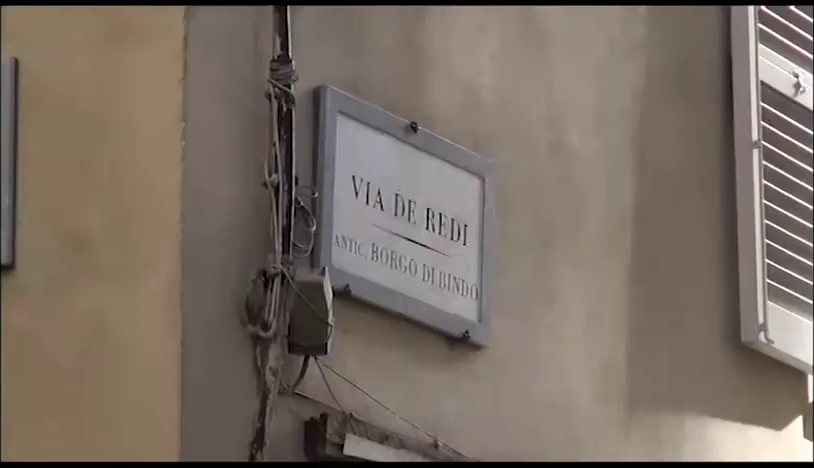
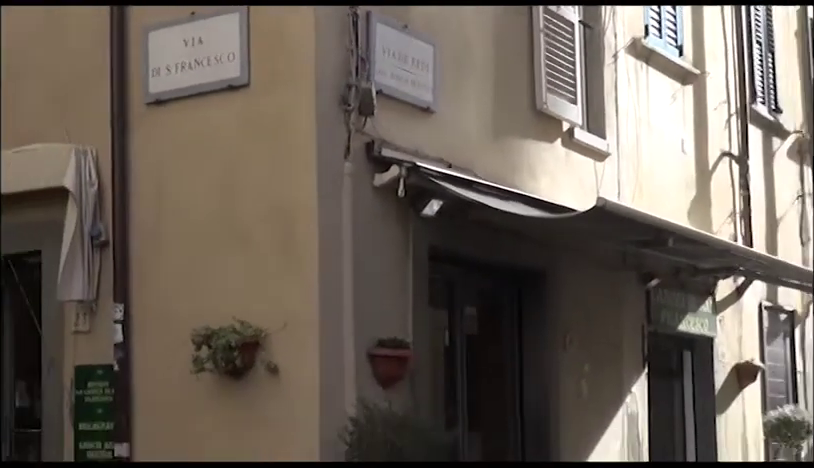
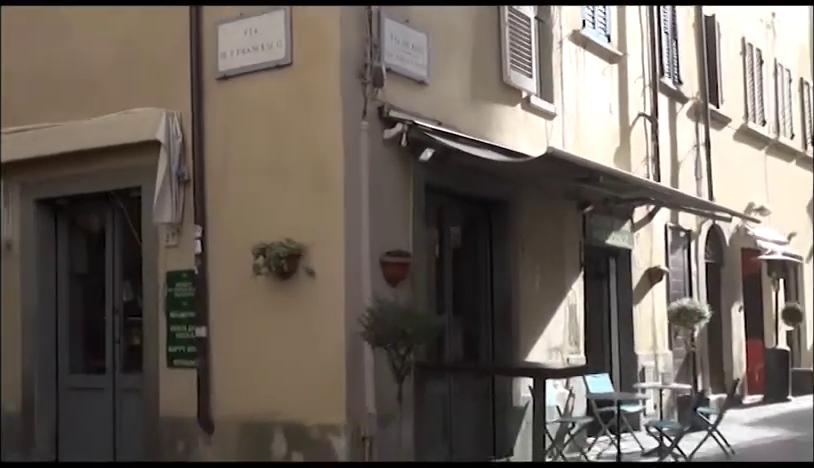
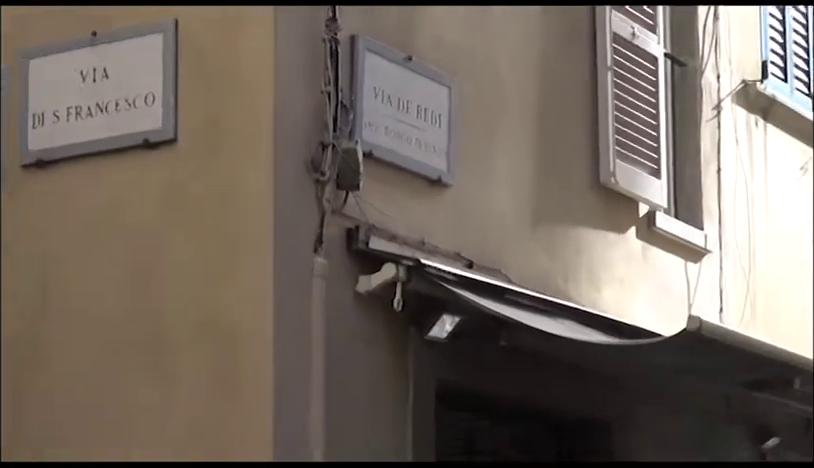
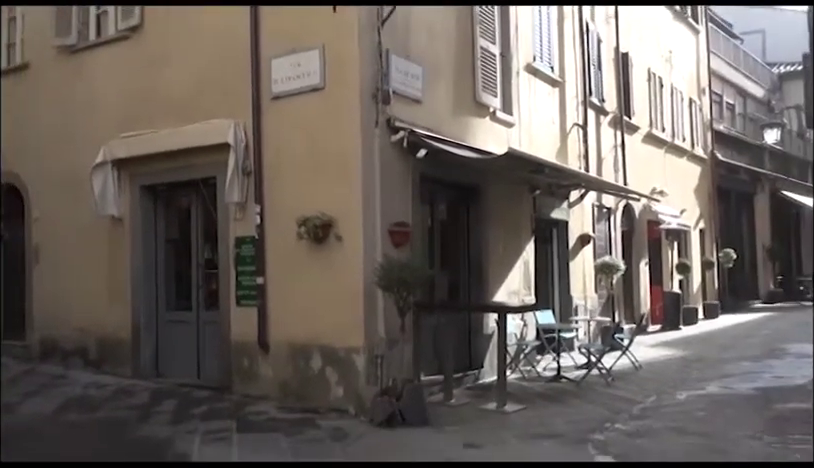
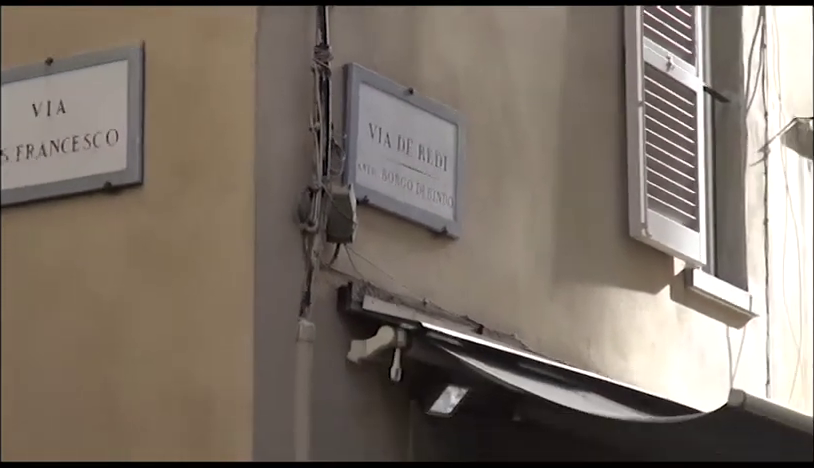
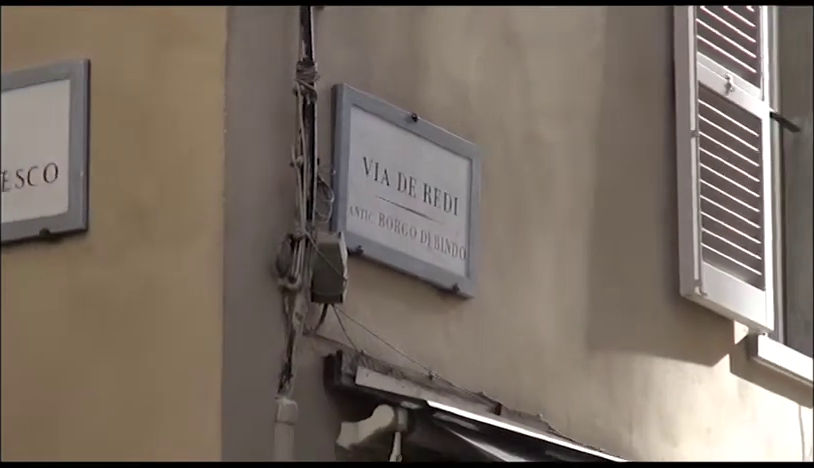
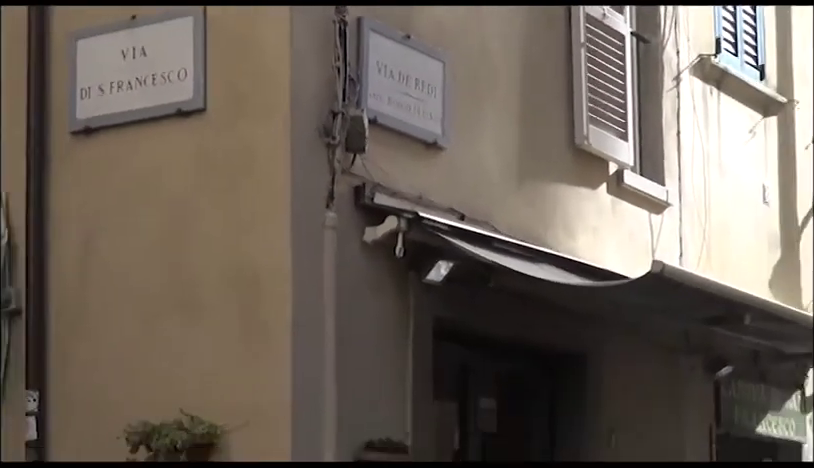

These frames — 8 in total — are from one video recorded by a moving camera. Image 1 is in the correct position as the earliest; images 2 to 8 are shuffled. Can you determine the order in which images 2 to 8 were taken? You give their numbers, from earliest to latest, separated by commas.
7, 6, 4, 8, 2, 3, 5
